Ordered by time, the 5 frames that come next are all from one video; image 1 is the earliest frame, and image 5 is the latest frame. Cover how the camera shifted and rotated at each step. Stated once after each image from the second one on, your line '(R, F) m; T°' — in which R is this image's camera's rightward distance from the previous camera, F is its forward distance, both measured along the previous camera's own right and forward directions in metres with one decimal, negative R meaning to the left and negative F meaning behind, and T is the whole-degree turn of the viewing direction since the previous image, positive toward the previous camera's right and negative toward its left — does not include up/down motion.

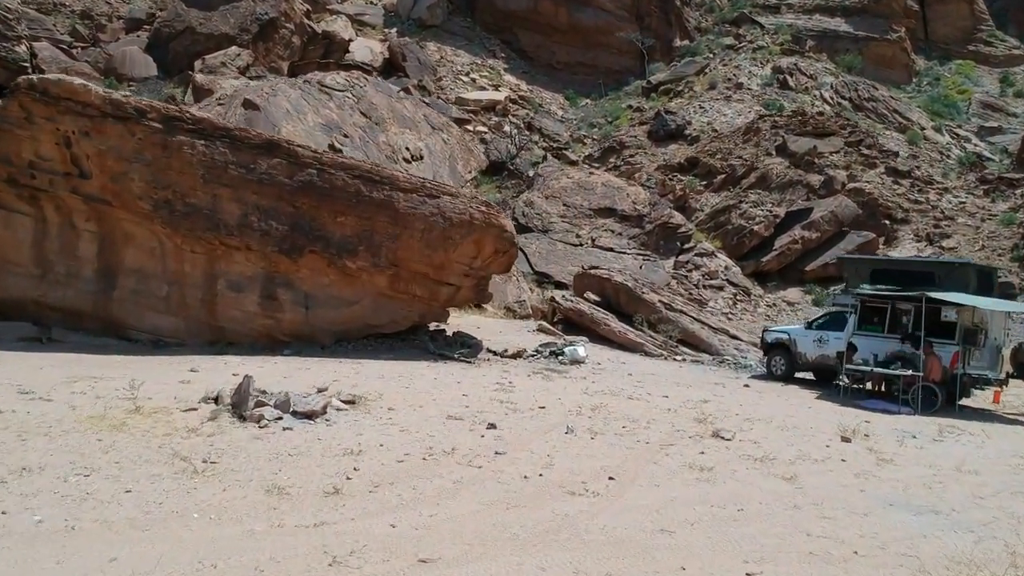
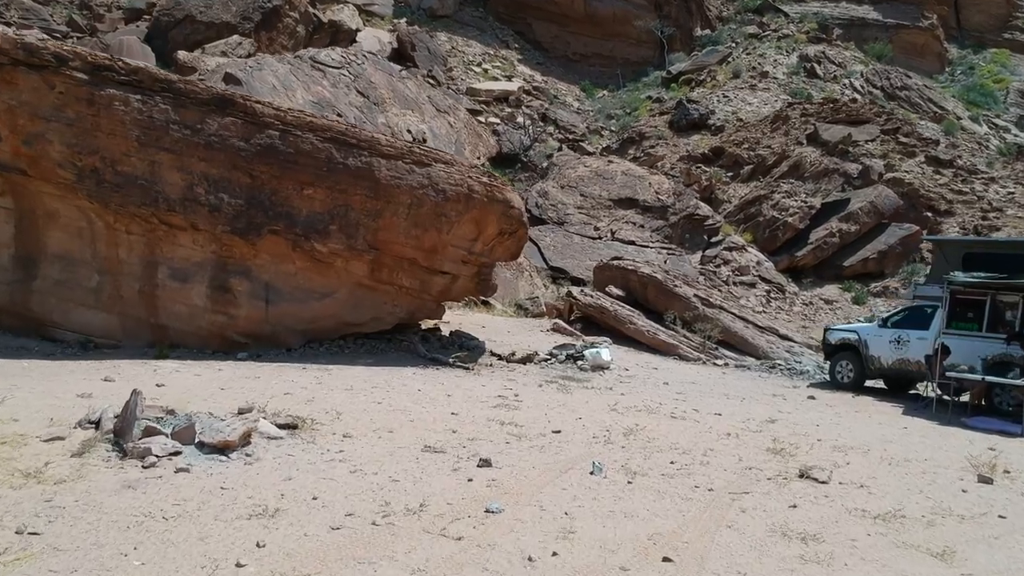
(+0.1, +2.3) m; -1°
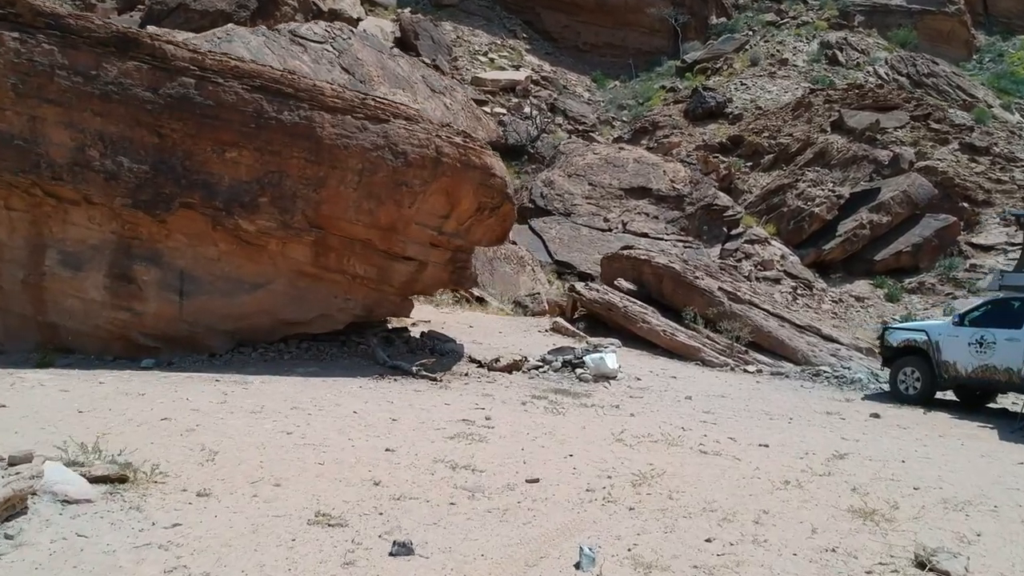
(+0.3, +2.1) m; -1°
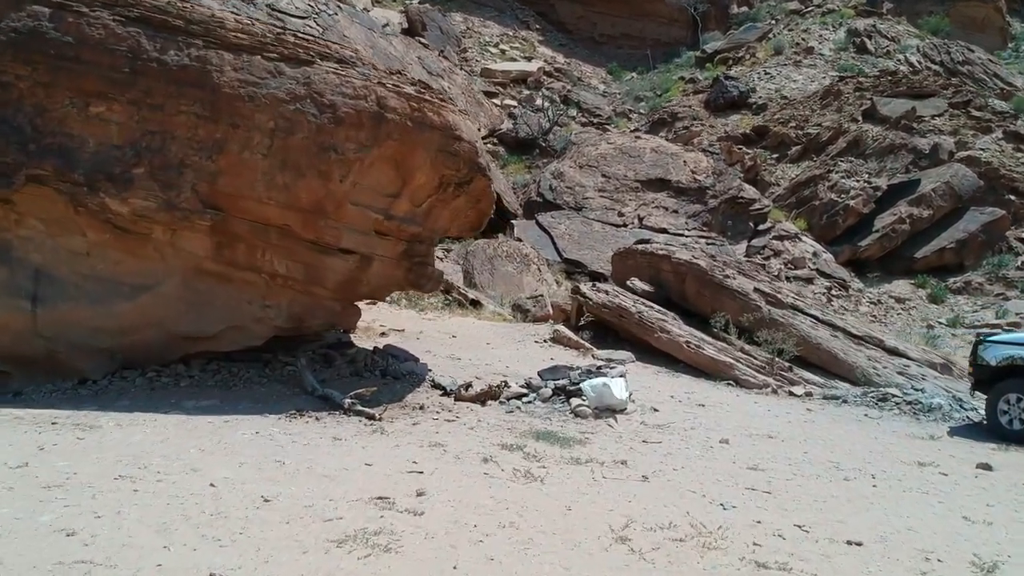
(+0.3, +2.1) m; -1°
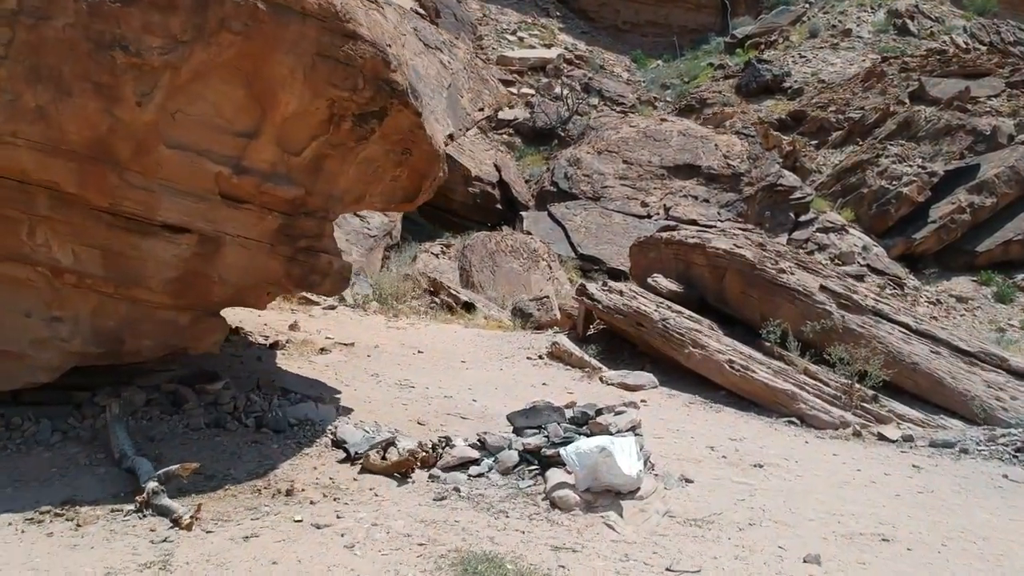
(+0.3, +2.4) m; -2°
